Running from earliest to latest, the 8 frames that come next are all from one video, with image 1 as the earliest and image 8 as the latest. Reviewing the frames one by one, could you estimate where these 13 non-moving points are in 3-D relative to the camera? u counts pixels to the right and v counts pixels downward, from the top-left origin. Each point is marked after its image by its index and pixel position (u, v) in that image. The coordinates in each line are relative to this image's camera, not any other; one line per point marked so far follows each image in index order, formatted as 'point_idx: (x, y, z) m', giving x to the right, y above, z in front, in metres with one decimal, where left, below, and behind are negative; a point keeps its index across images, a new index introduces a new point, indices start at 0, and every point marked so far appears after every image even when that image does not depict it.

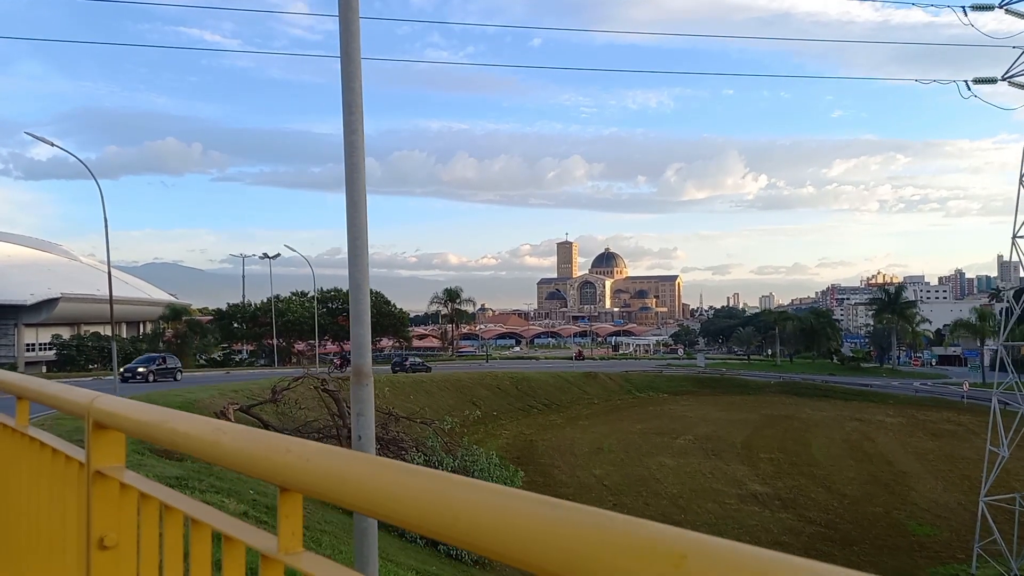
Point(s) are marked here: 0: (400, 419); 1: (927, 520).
0: (-3.1, -3.7, +18.9) m
1: (+12.4, -7.0, +20.0) m
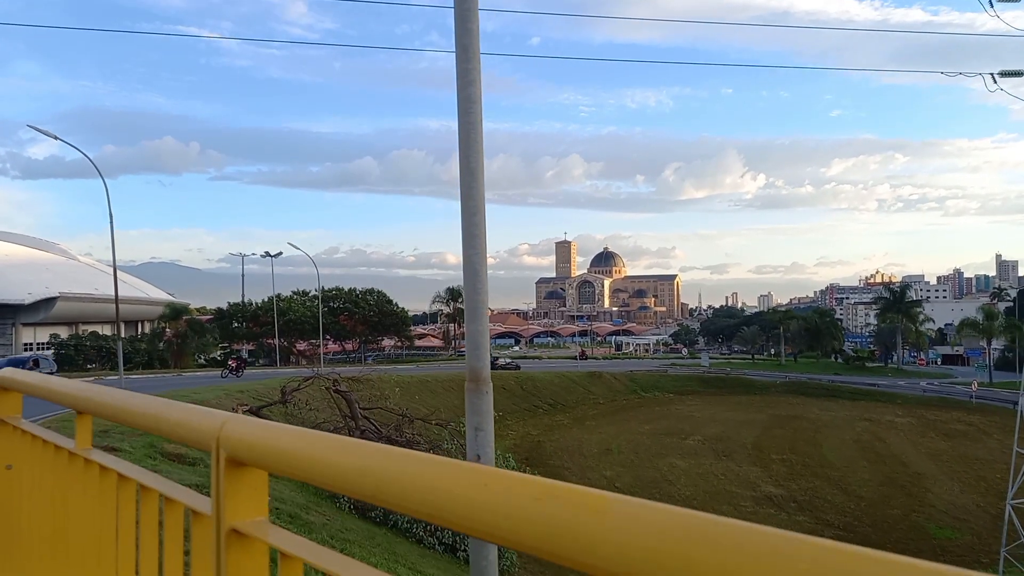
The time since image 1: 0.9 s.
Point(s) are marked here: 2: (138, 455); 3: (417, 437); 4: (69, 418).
0: (-2.7, -3.6, +18.6) m
1: (+12.8, -6.9, +19.7) m
2: (-8.3, -3.8, +14.8) m
3: (-2.5, -3.9, +17.8) m
4: (-11.9, -3.7, +17.6) m
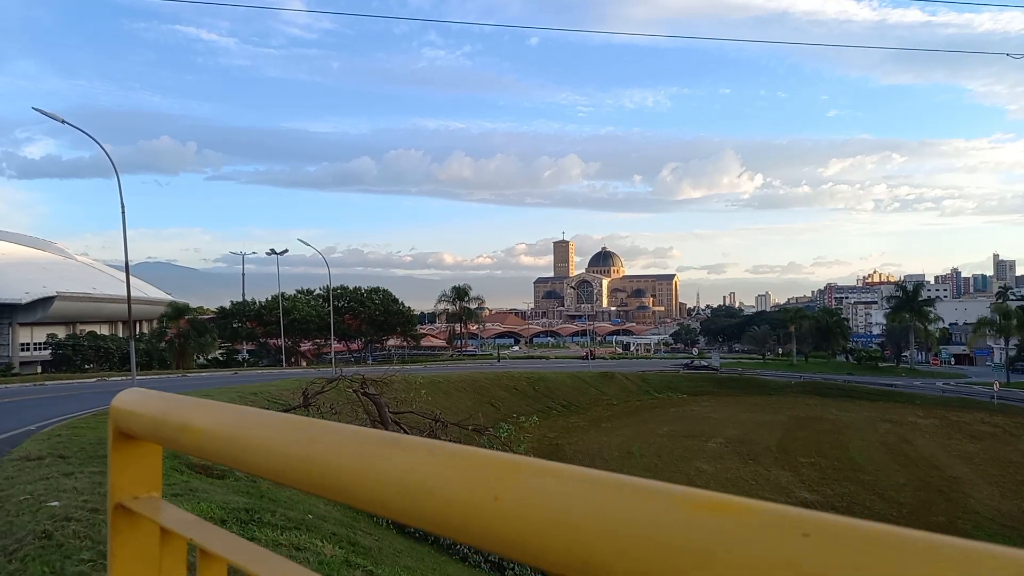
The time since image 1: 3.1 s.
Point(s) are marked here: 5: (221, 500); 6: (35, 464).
0: (-1.7, -3.6, +18.0) m
1: (+13.8, -6.9, +19.2) m
2: (-7.3, -3.8, +14.1) m
3: (-1.6, -3.9, +17.1) m
4: (-10.9, -3.7, +17.0) m
5: (-4.8, -3.5, +11.0) m
6: (-9.5, -3.5, +13.3) m
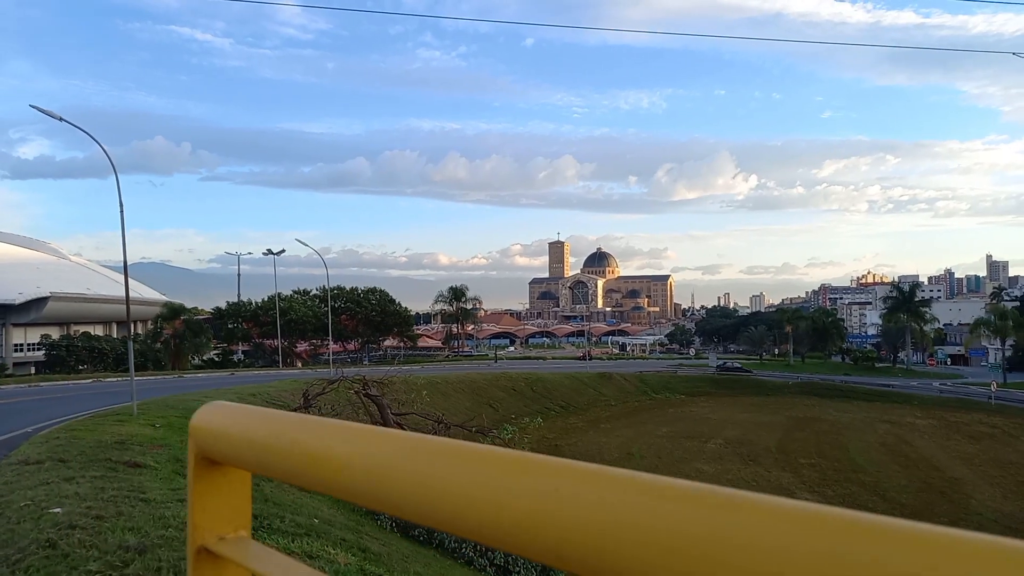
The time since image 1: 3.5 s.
0: (-1.6, -3.6, +17.9) m
1: (+13.9, -6.9, +19.2) m
2: (-7.2, -3.8, +14.0) m
3: (-1.5, -3.9, +17.0) m
4: (-10.8, -3.7, +16.8) m
5: (-4.6, -3.5, +10.9) m
6: (-9.4, -3.5, +13.2) m
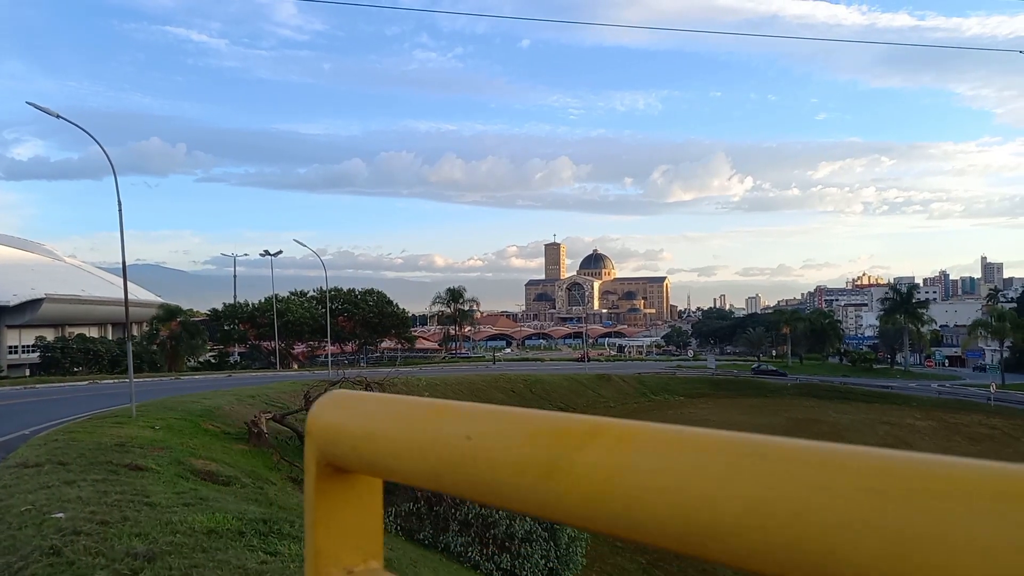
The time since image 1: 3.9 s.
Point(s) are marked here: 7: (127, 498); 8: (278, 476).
0: (-1.5, -3.7, +17.8) m
1: (+14.0, -7.0, +19.2) m
2: (-7.1, -3.8, +13.8) m
3: (-1.3, -3.9, +16.9) m
4: (-10.7, -3.7, +16.7) m
5: (-4.5, -3.5, +10.8) m
6: (-9.2, -3.6, +13.0) m
7: (-6.0, -3.3, +10.6) m
8: (-5.9, -4.7, +17.1) m
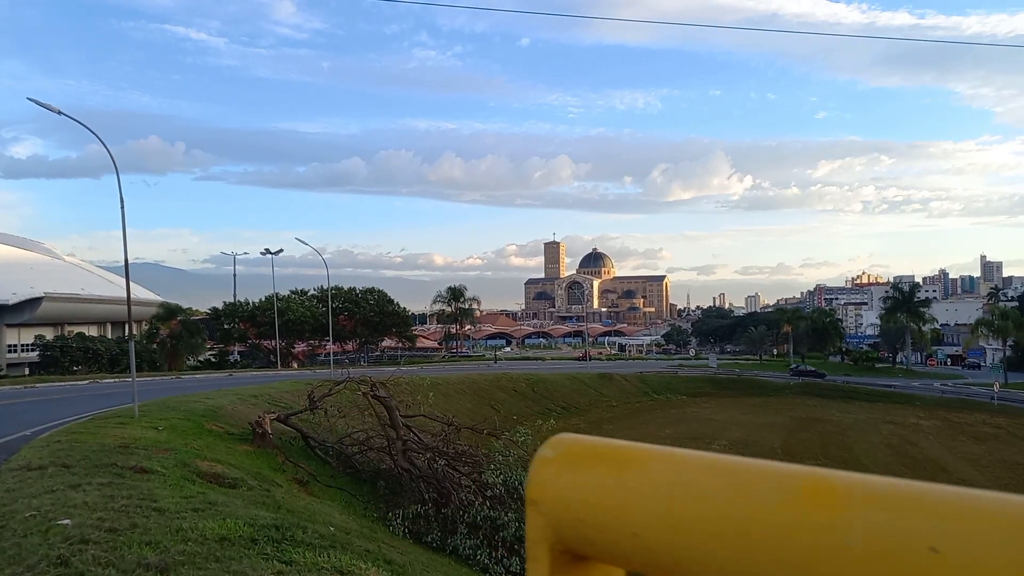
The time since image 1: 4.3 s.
0: (-1.3, -3.7, +17.7) m
1: (+14.2, -7.0, +19.1) m
2: (-6.9, -3.8, +13.7) m
3: (-1.2, -3.9, +16.8) m
4: (-10.5, -3.7, +16.5) m
5: (-4.3, -3.5, +10.7) m
6: (-9.1, -3.5, +12.9) m
7: (-5.8, -3.3, +10.4) m
8: (-5.8, -4.7, +17.0) m
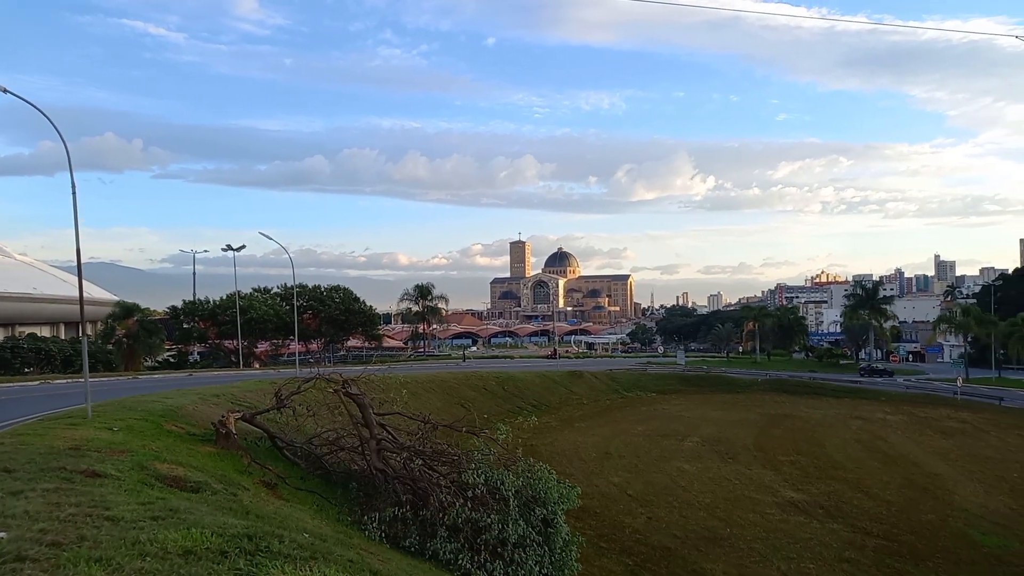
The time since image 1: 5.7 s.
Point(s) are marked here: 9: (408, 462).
0: (-1.9, -3.5, +17.0) m
1: (+13.5, -6.8, +19.2) m
2: (-7.2, -3.7, +12.8) m
3: (-1.7, -3.8, +16.2) m
4: (-11.0, -3.6, +15.4) m
5: (-4.5, -3.4, +9.9) m
6: (-9.3, -3.4, +11.9) m
7: (-6.0, -3.2, +9.6) m
8: (-6.3, -4.6, +16.1) m
9: (-2.3, -3.8, +14.8) m
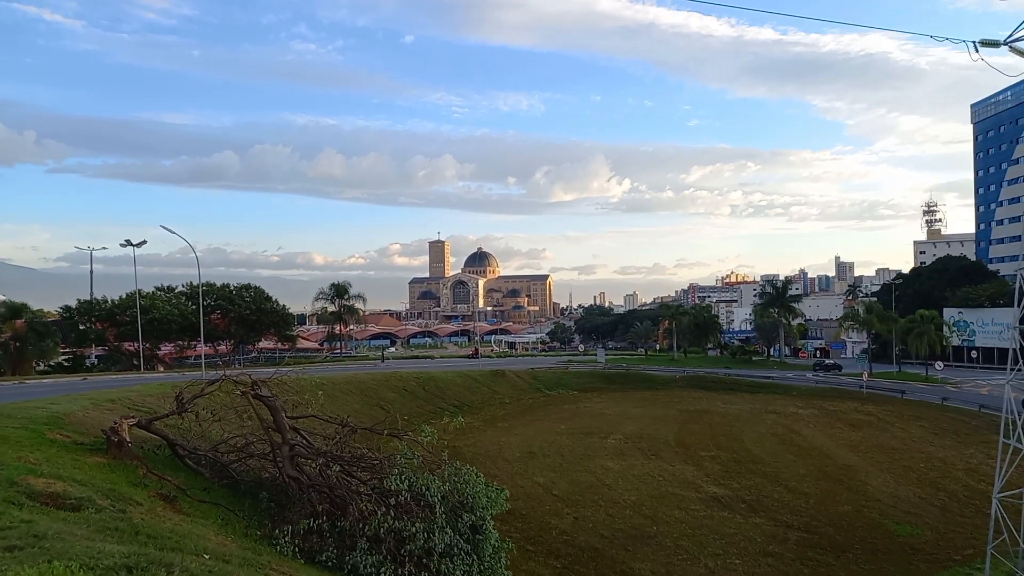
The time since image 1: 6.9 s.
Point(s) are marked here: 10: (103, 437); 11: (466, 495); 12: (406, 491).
0: (-3.7, -3.4, +15.8) m
1: (+11.4, -6.6, +19.8) m
2: (-8.5, -3.6, +11.0) m
3: (-3.3, -3.6, +15.0) m
4: (-12.5, -3.5, +13.1) m
5: (-5.4, -3.3, +8.4) m
6: (-10.5, -3.3, +9.8) m
7: (-6.9, -3.0, +7.9) m
8: (-7.9, -4.5, +14.4) m
9: (-3.8, -3.7, +13.5) m
10: (-11.2, -4.2, +18.2) m
11: (-1.0, -4.3, +14.0) m
12: (-2.1, -4.1, +13.4) m
